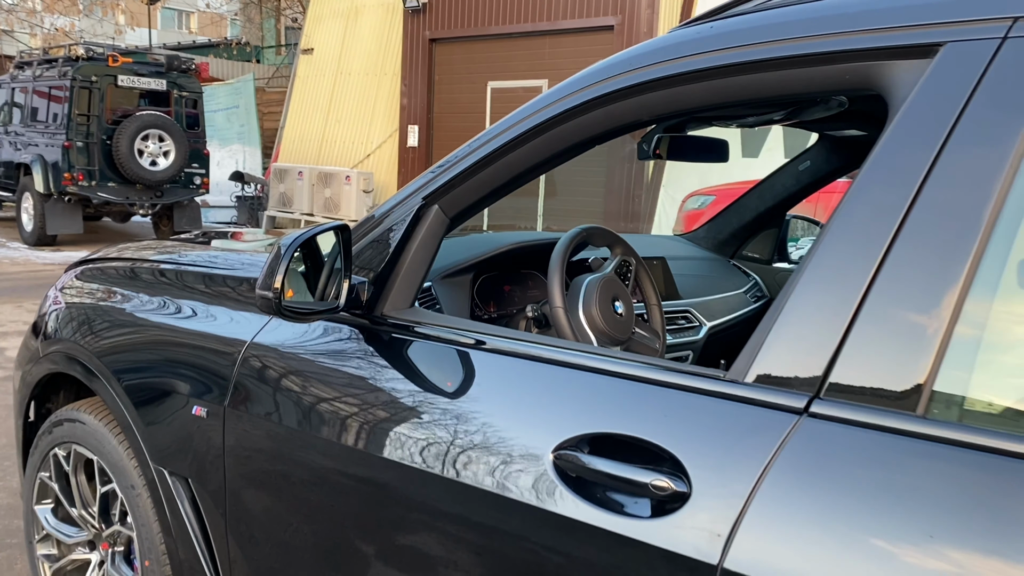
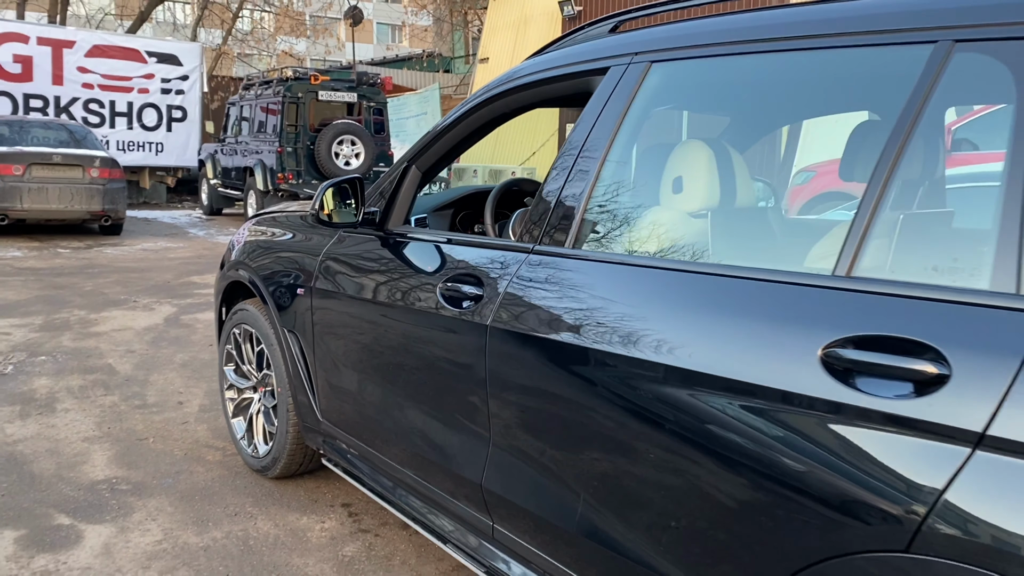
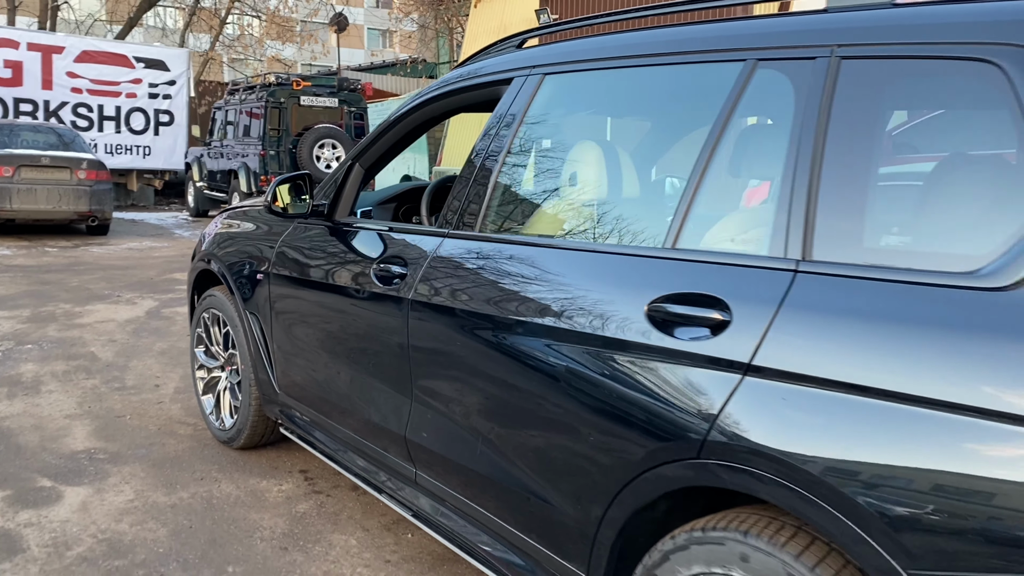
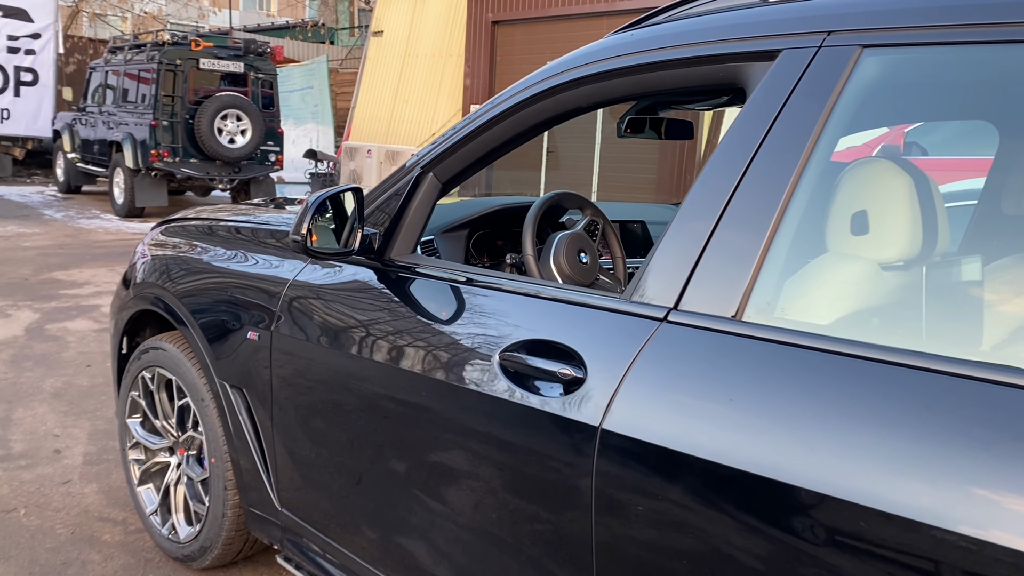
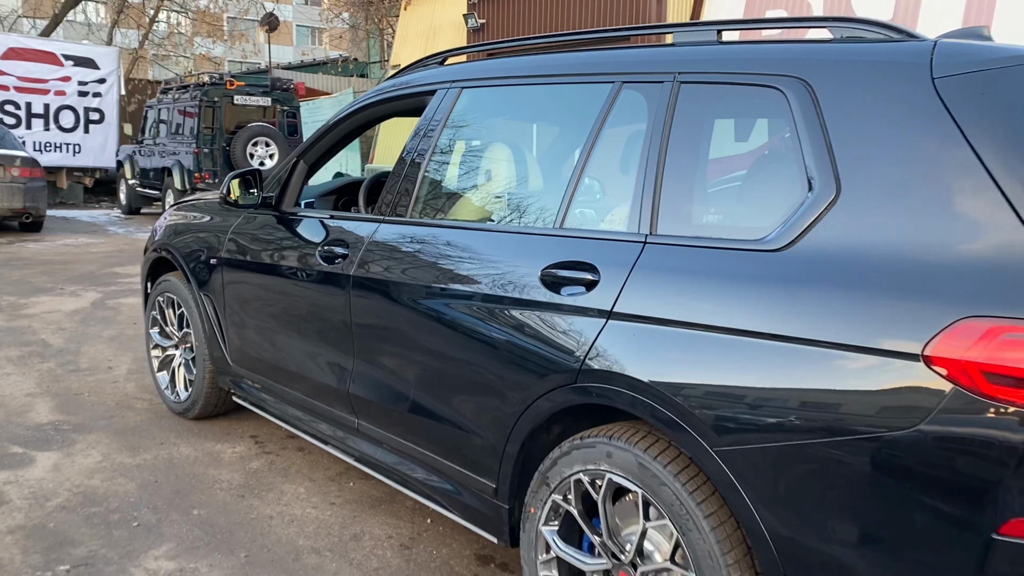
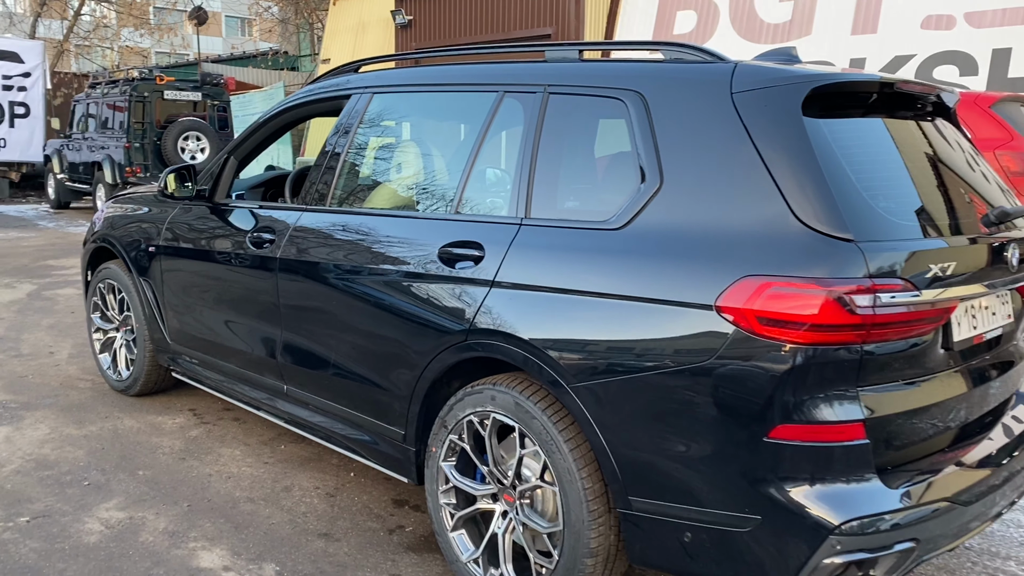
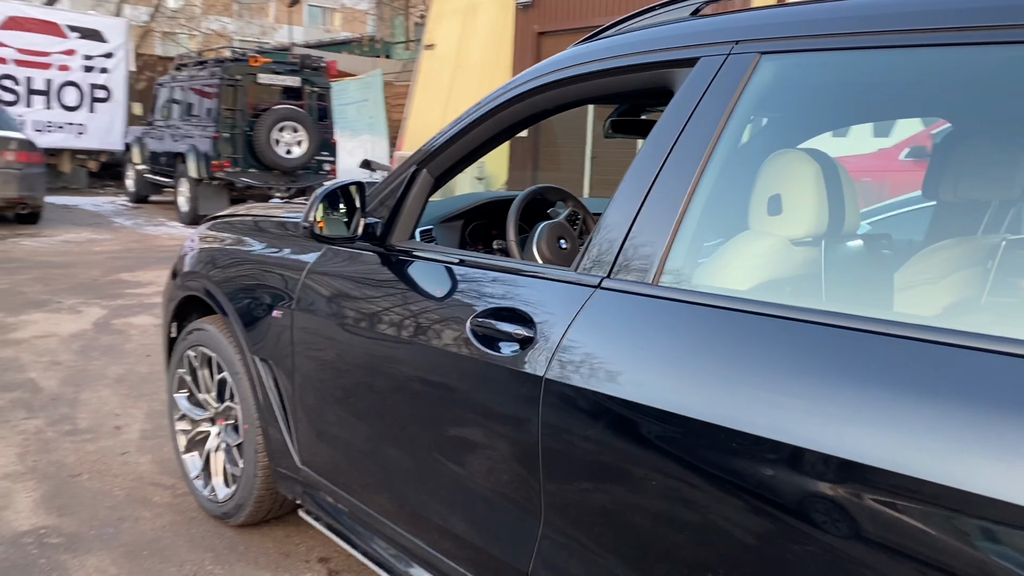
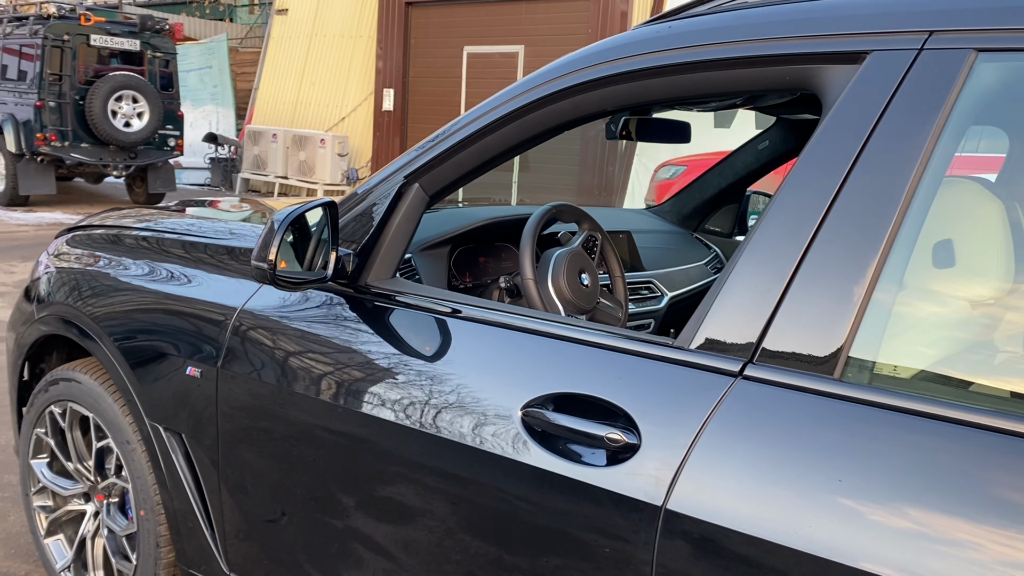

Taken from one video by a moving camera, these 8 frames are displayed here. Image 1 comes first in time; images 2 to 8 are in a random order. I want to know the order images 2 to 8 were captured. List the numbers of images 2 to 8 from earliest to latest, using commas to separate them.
8, 4, 7, 2, 3, 5, 6
